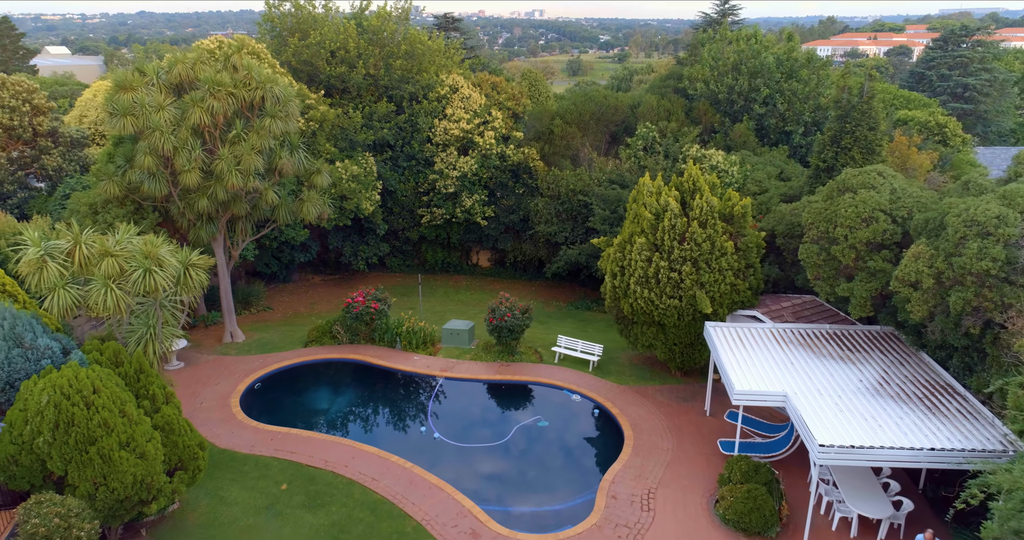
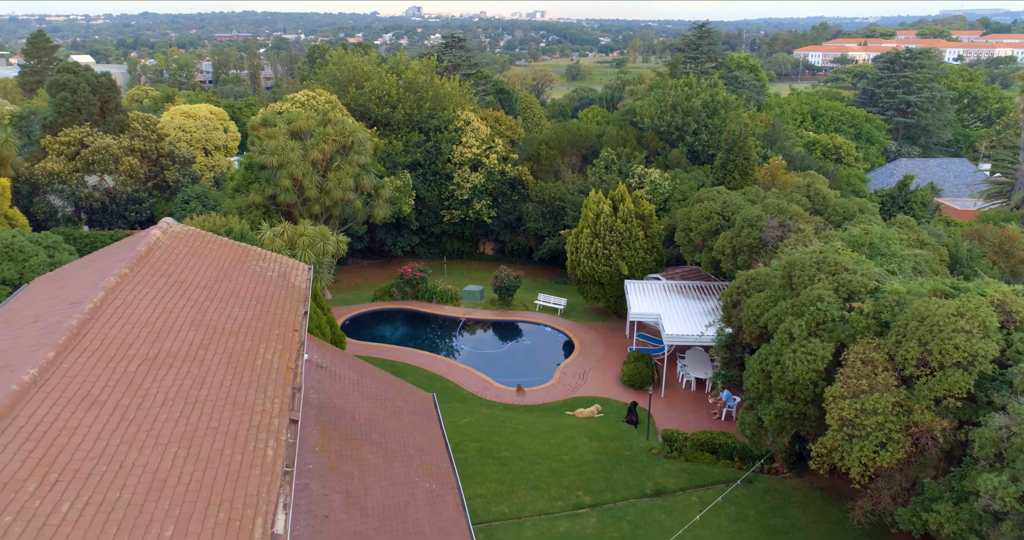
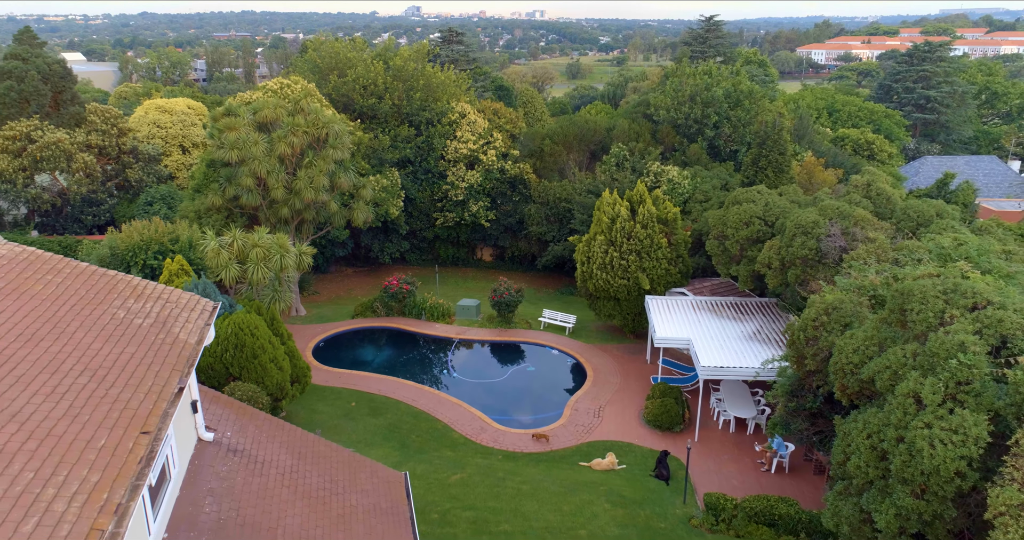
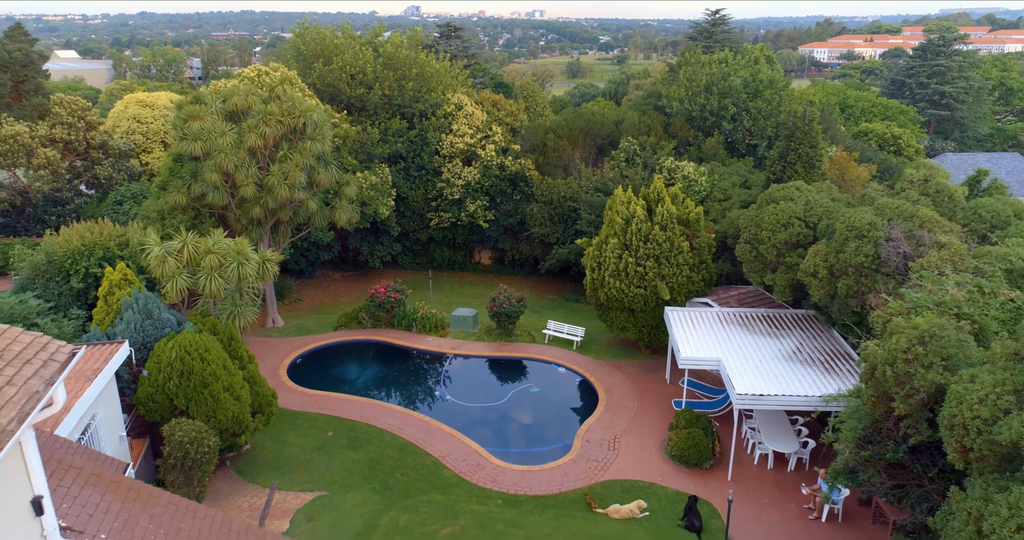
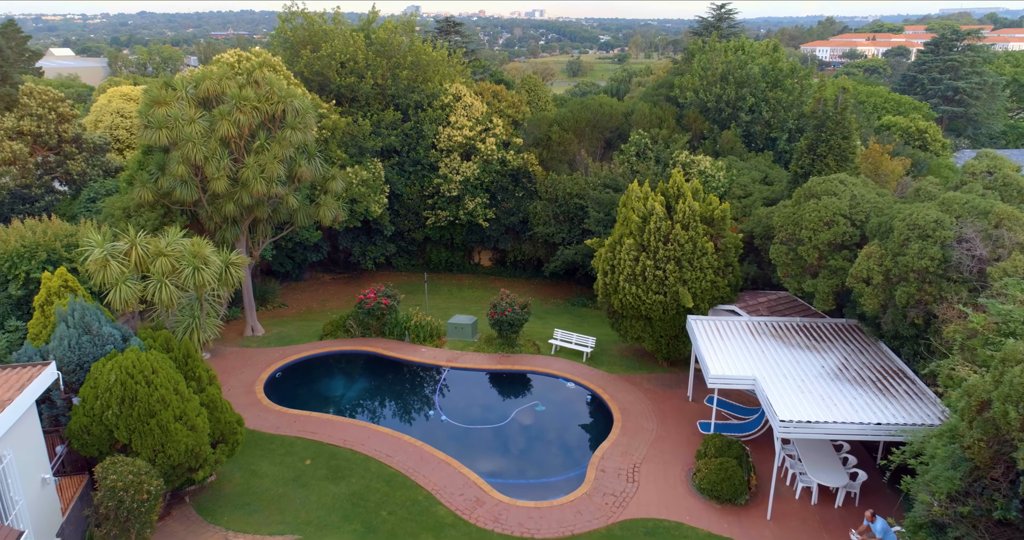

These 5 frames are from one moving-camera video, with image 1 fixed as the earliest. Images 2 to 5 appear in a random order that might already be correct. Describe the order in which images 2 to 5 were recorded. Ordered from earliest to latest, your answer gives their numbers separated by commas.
5, 4, 3, 2
